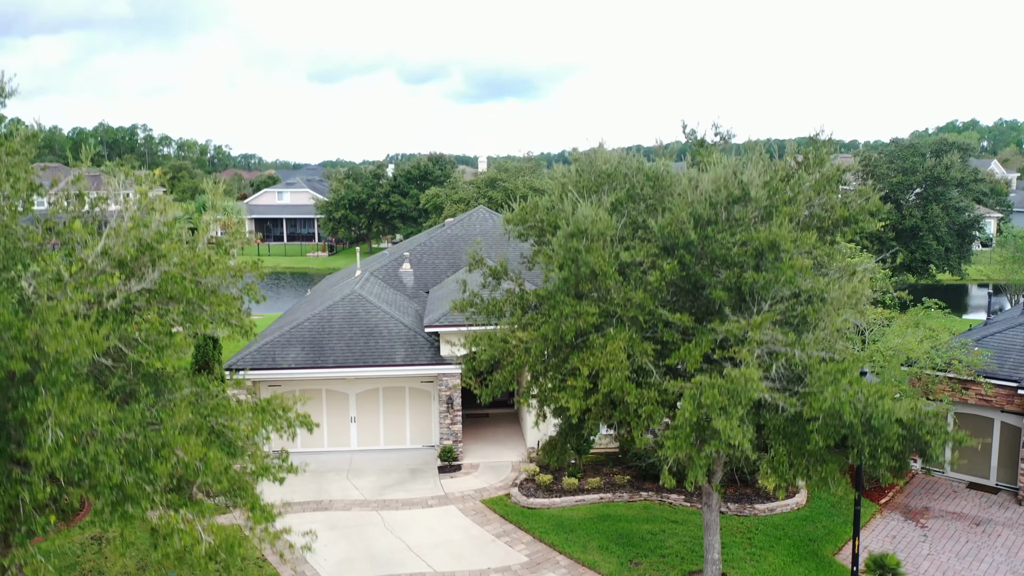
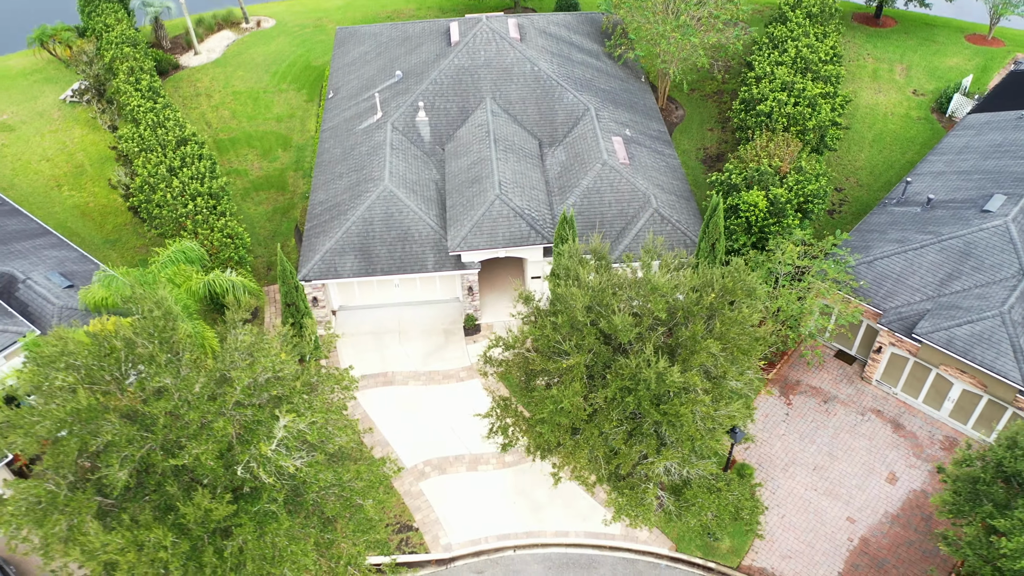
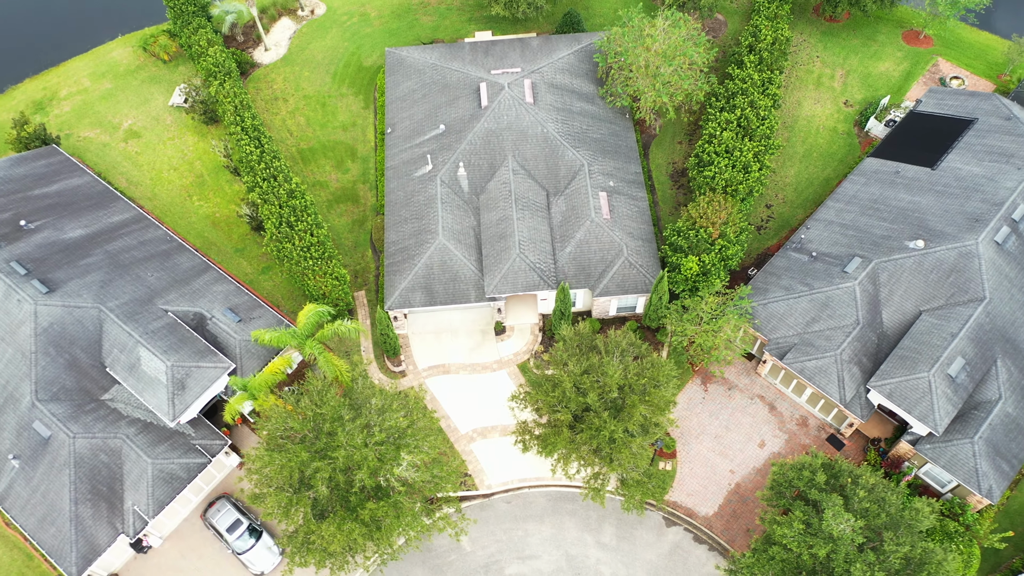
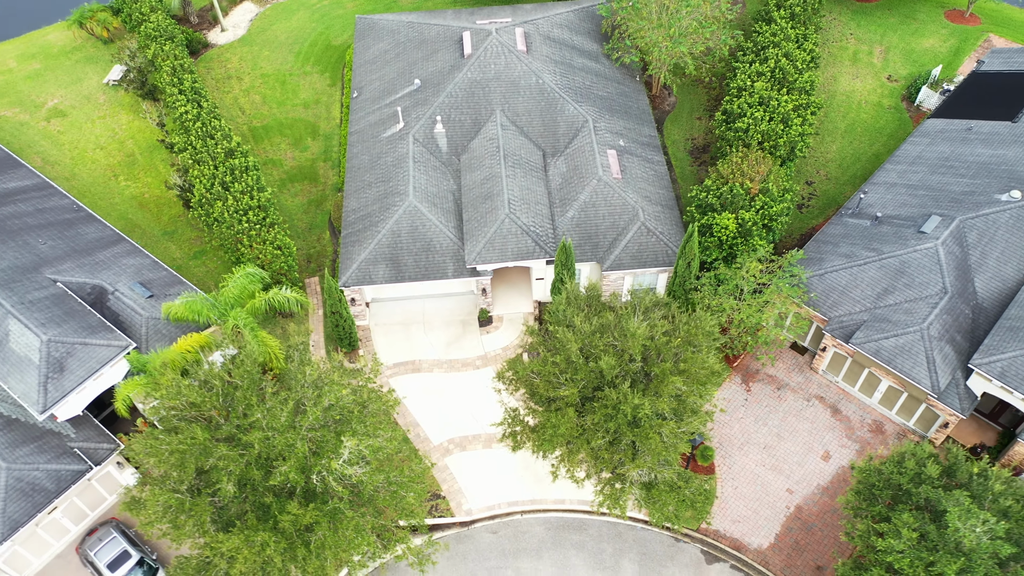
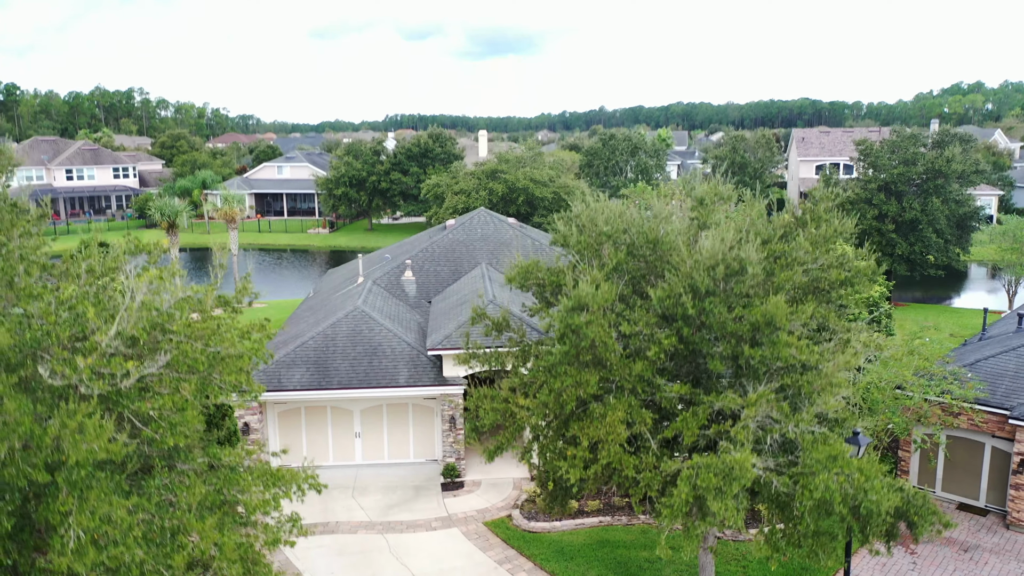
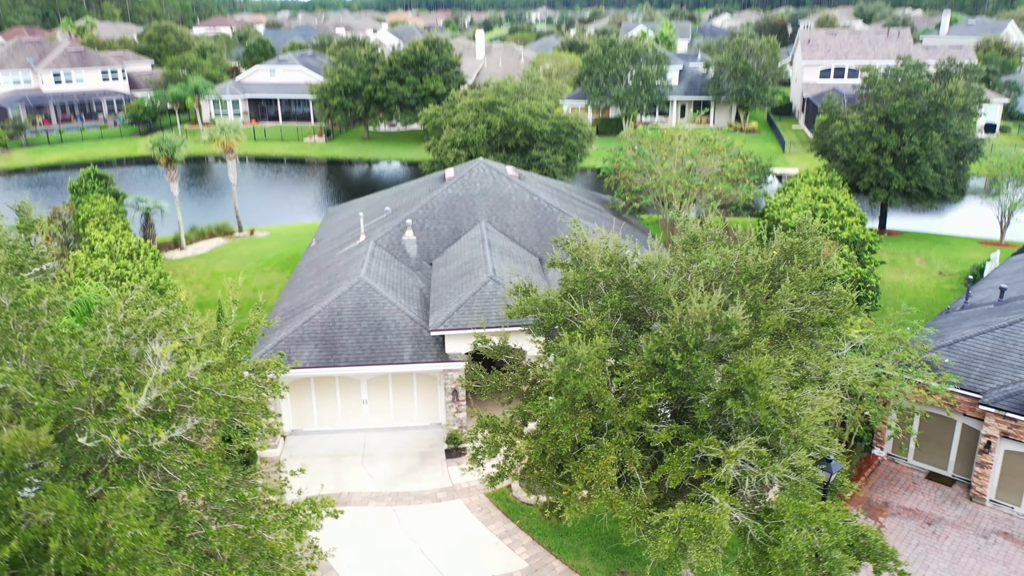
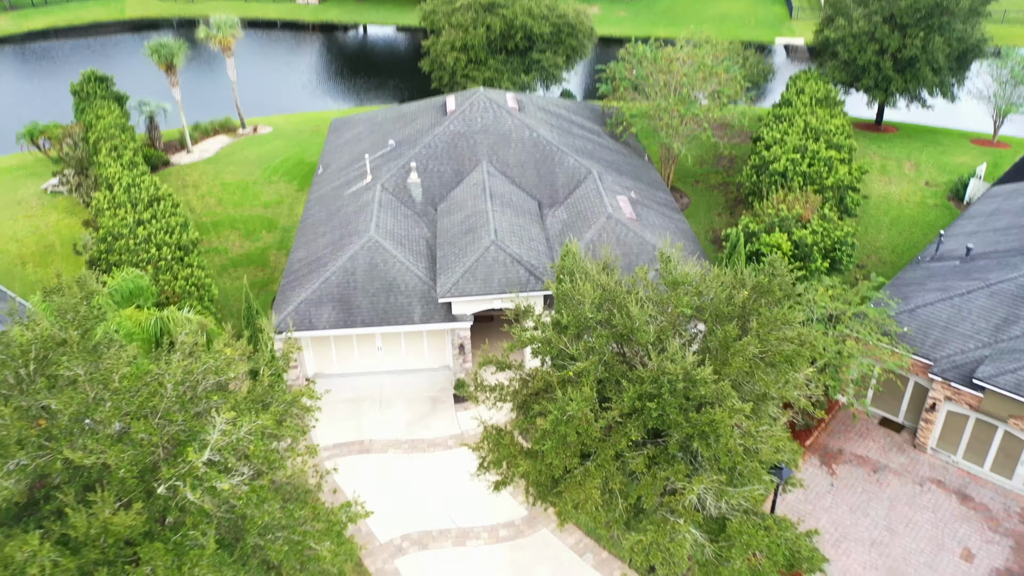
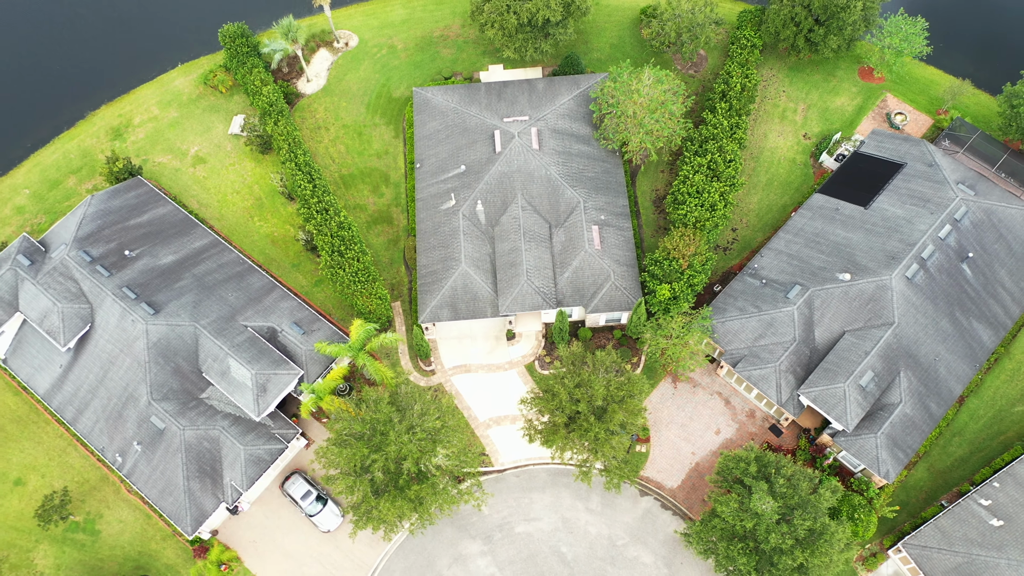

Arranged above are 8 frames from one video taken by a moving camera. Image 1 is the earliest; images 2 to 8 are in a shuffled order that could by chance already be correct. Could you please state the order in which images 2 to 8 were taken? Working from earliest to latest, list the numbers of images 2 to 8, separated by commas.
5, 6, 7, 2, 4, 3, 8
